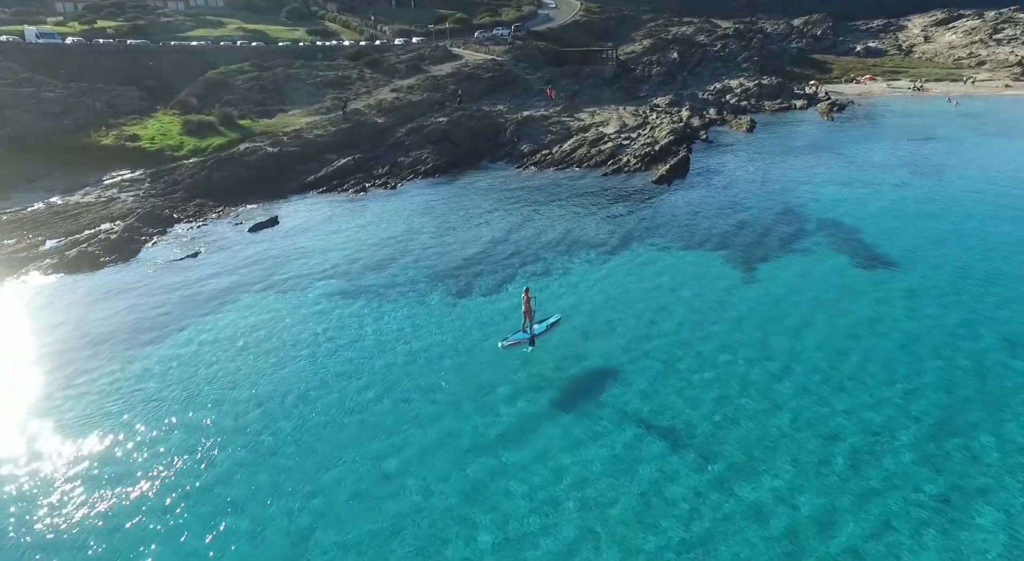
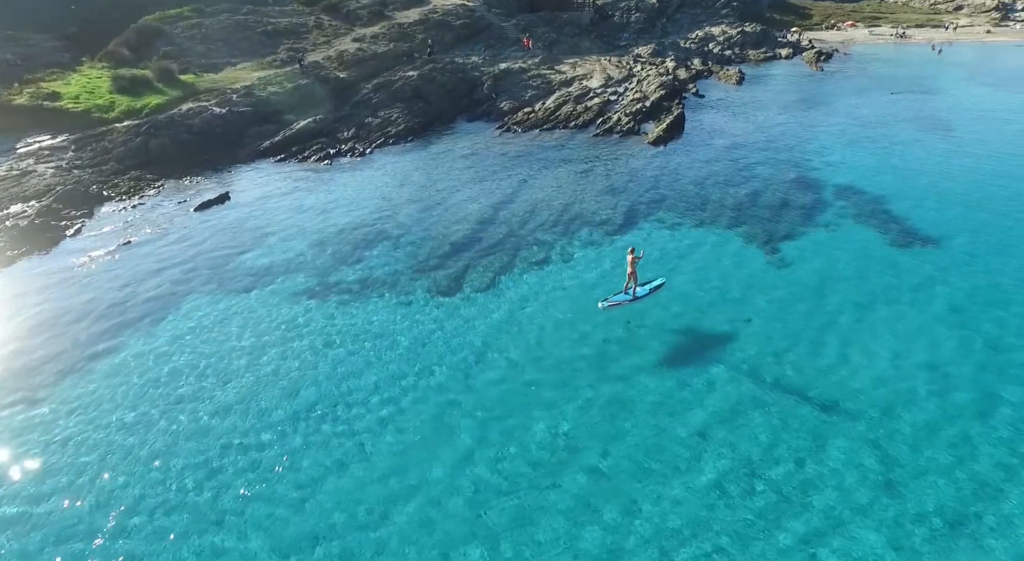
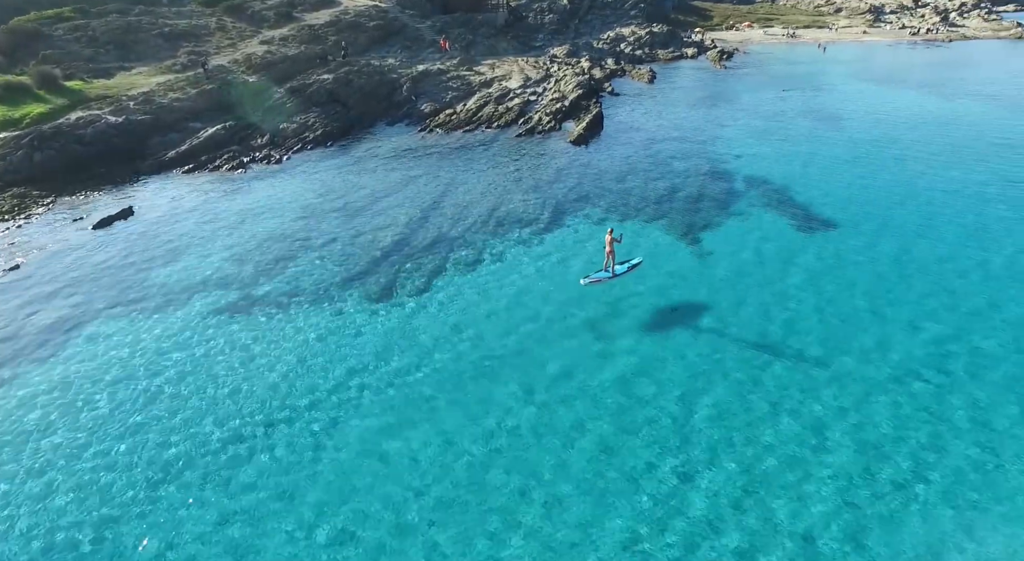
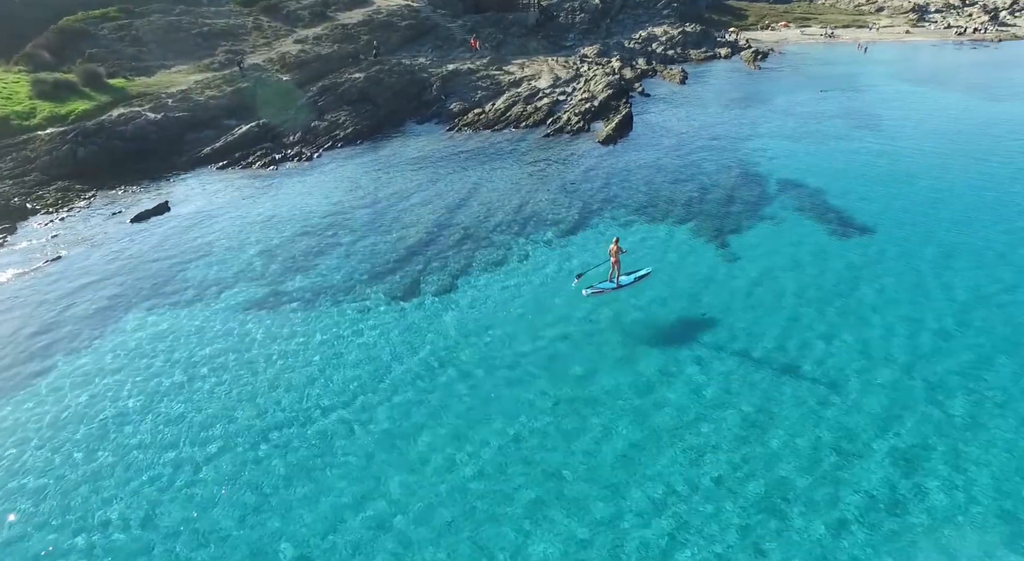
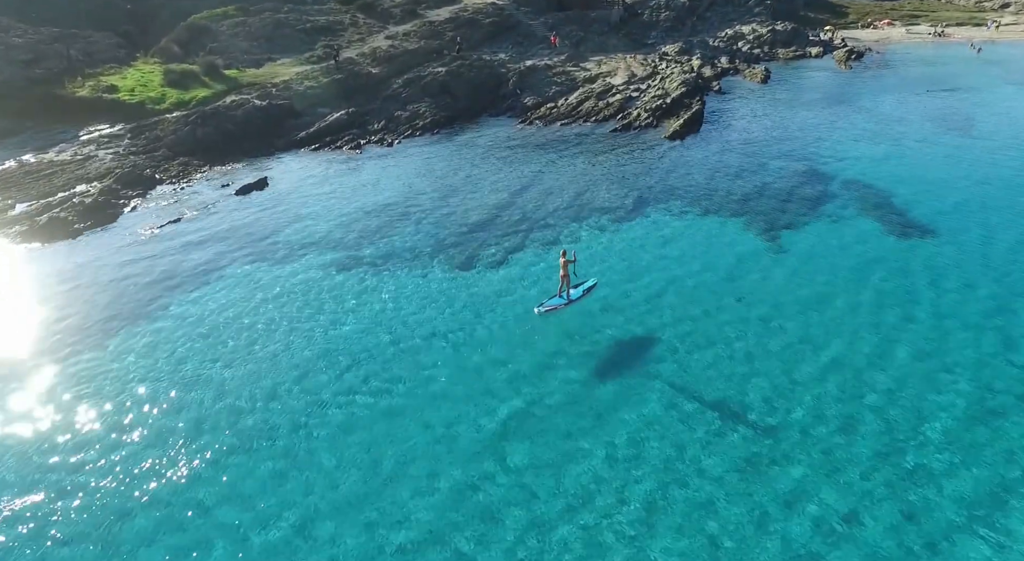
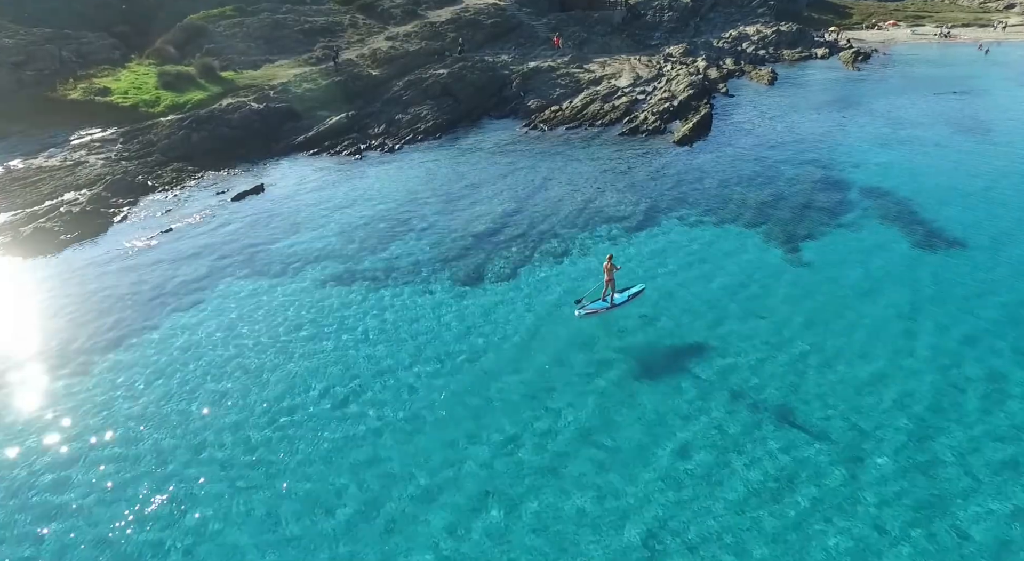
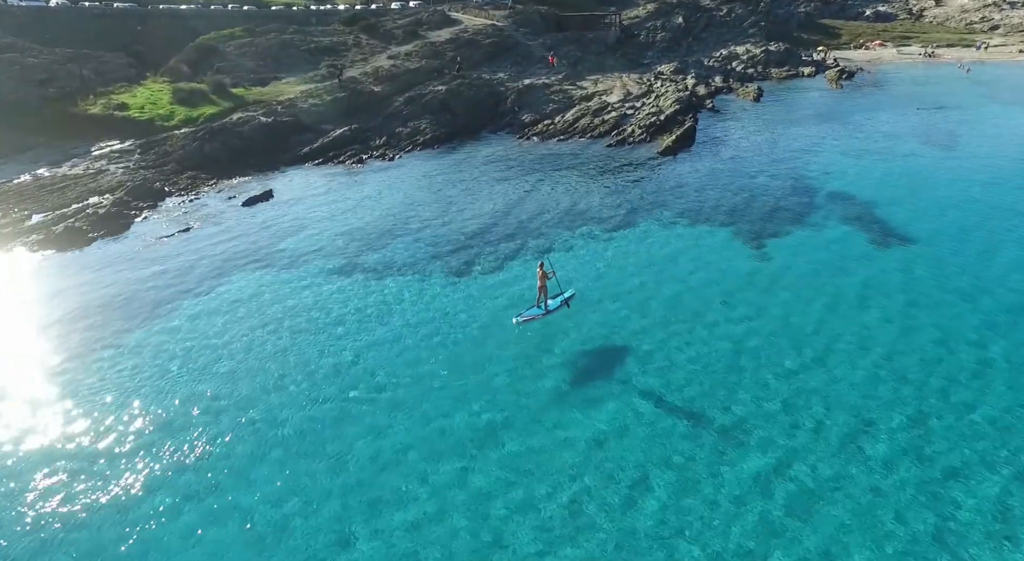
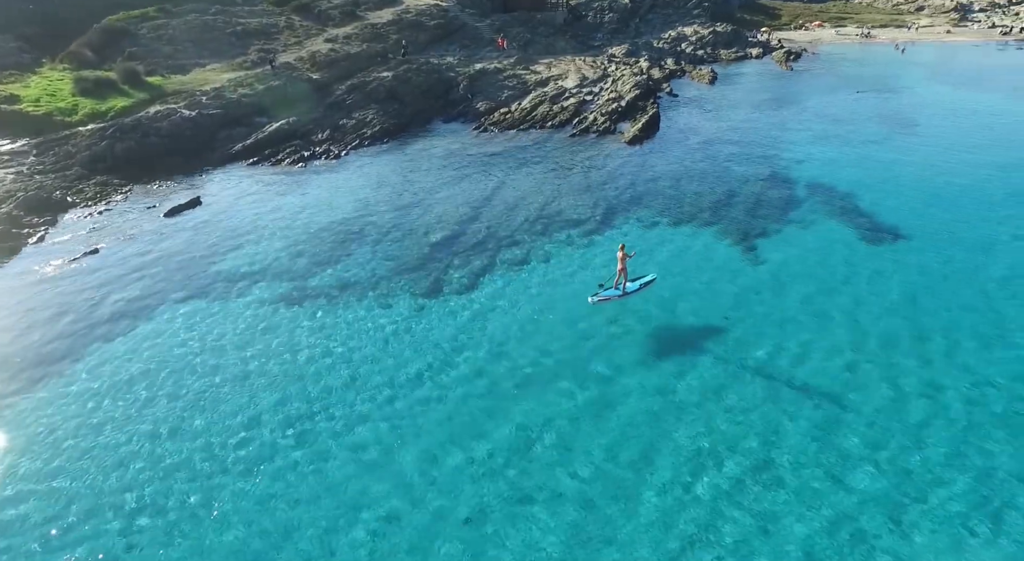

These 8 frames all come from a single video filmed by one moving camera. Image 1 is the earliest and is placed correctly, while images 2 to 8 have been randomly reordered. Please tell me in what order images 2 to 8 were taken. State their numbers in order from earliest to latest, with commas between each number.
7, 5, 6, 2, 8, 4, 3
